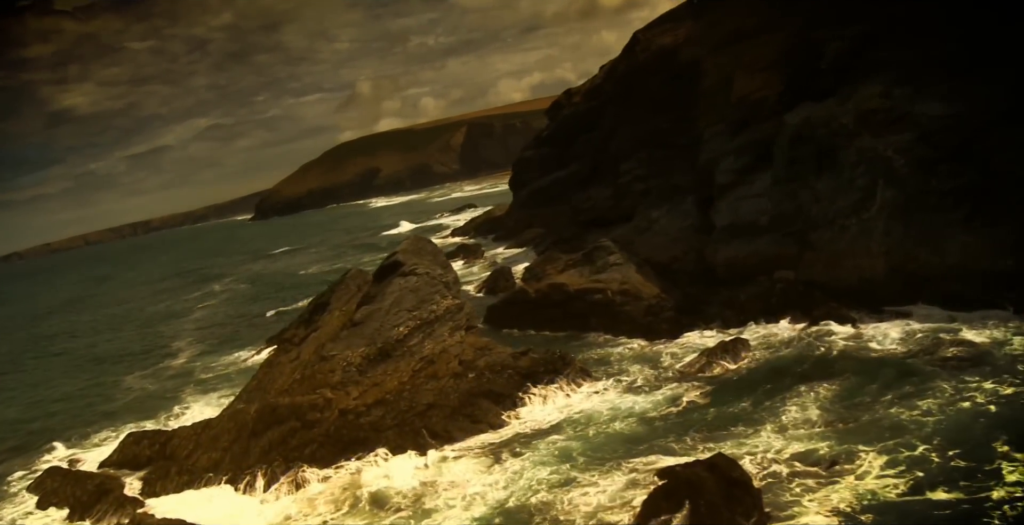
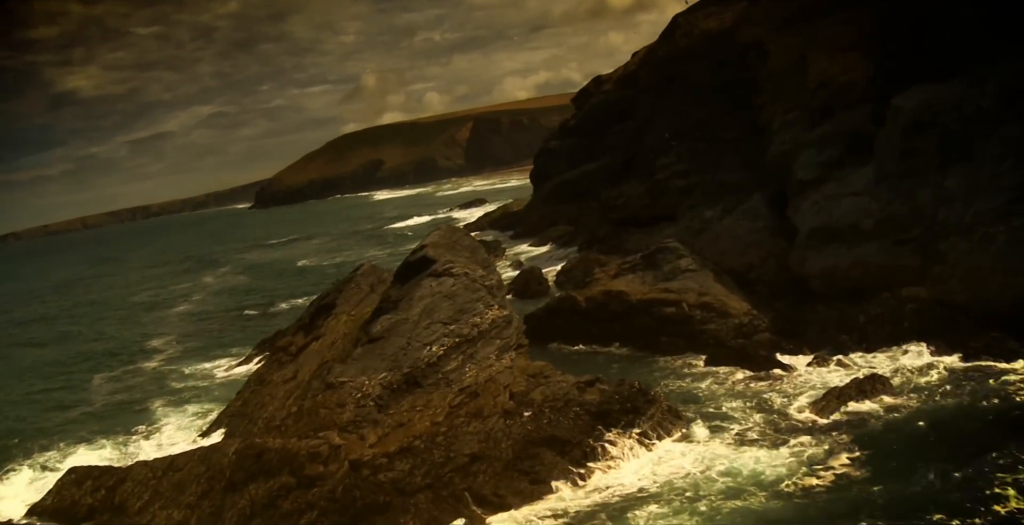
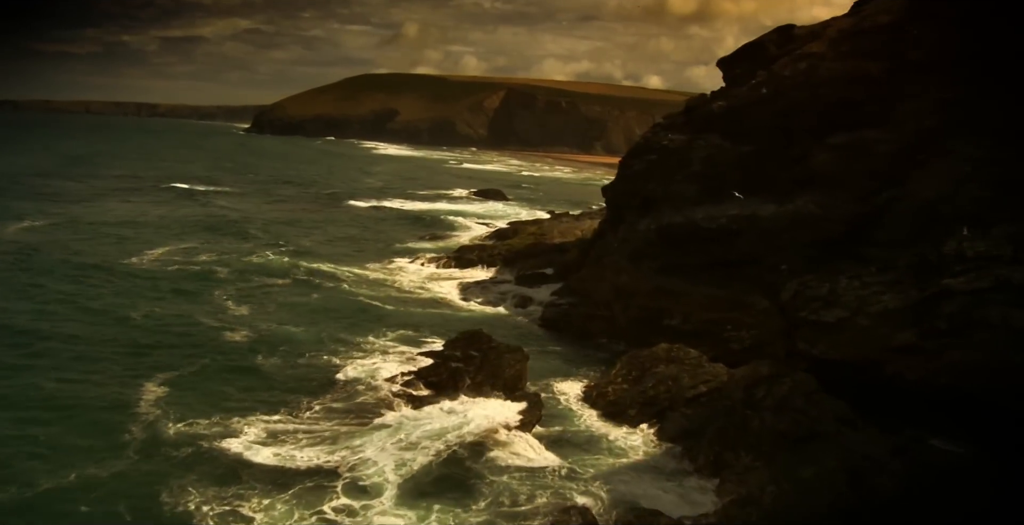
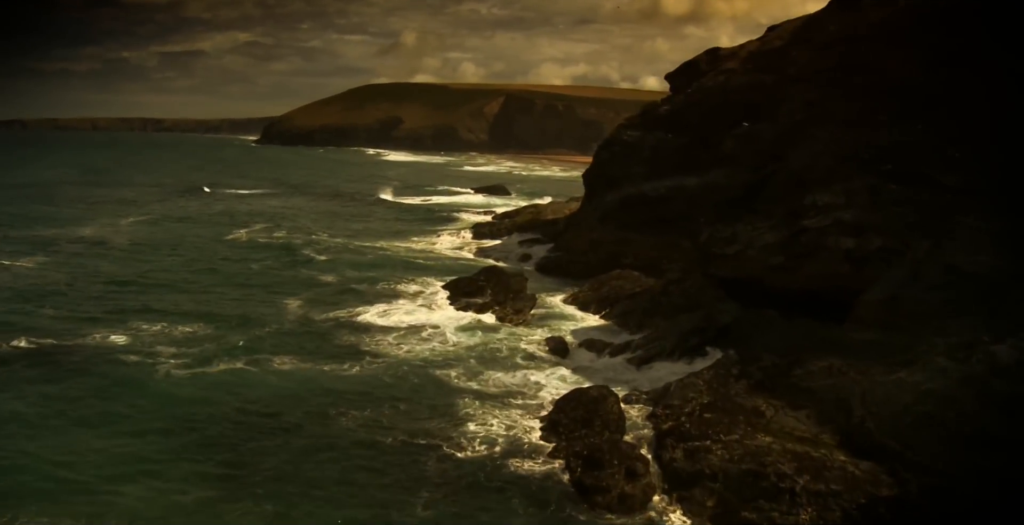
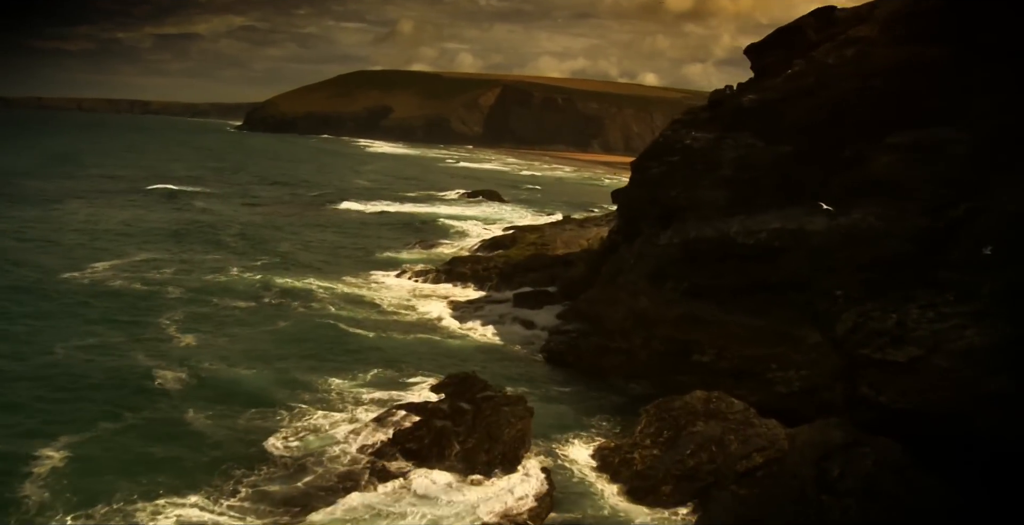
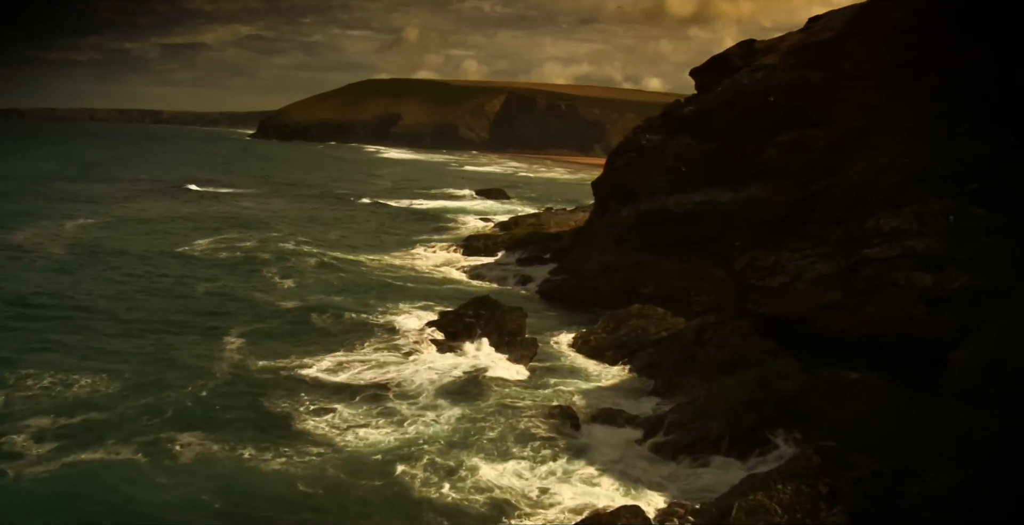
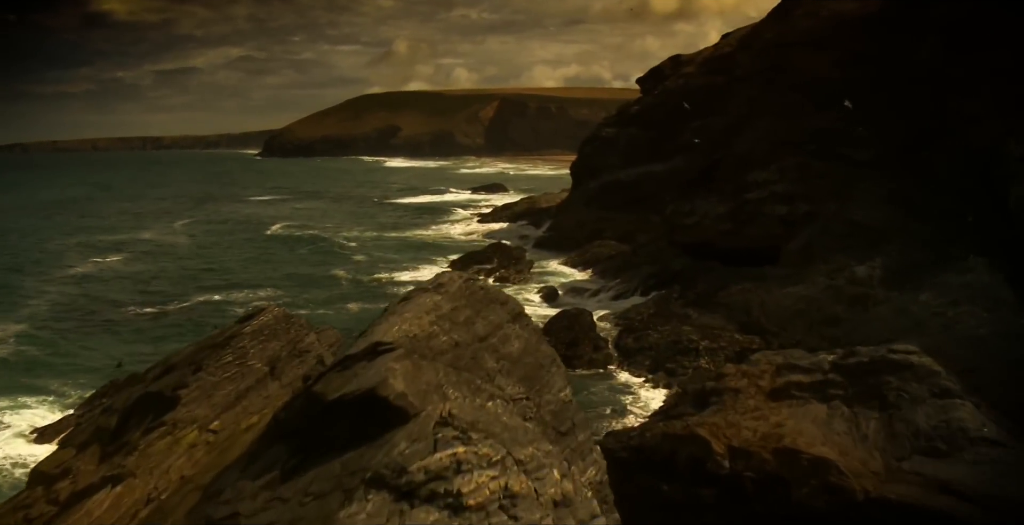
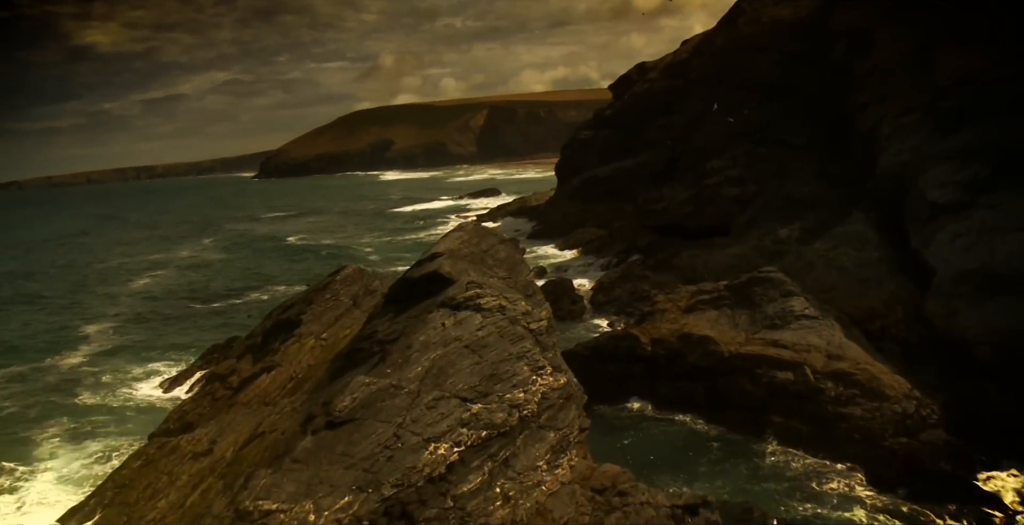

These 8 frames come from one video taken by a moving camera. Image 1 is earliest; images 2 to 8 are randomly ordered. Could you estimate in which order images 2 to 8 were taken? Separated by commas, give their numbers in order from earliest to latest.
2, 8, 7, 4, 6, 3, 5
